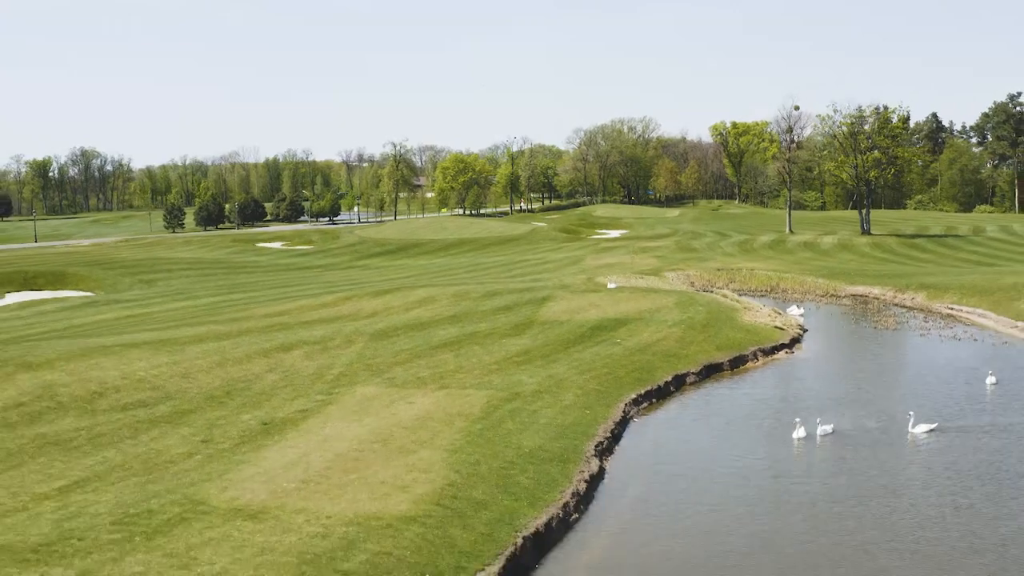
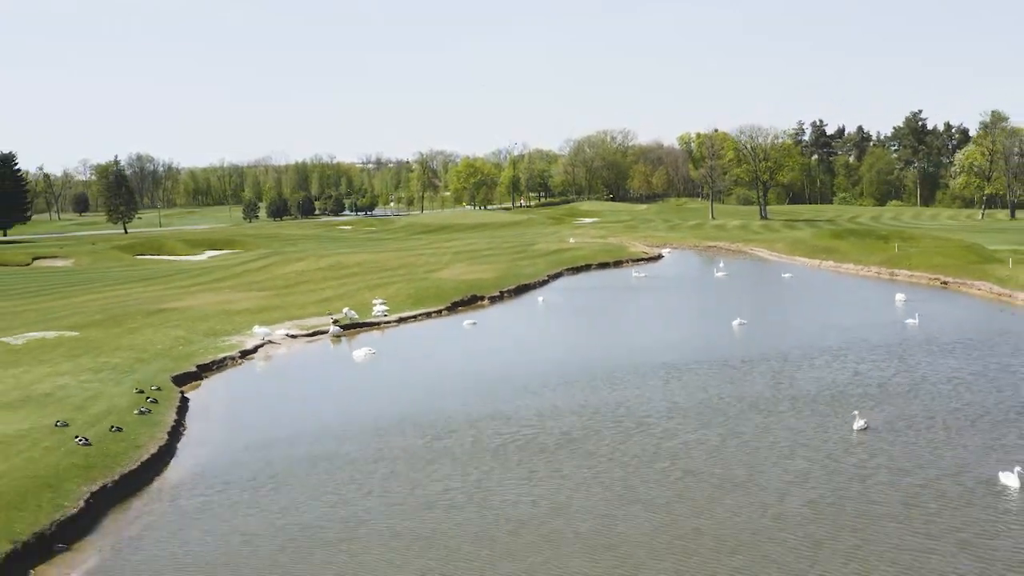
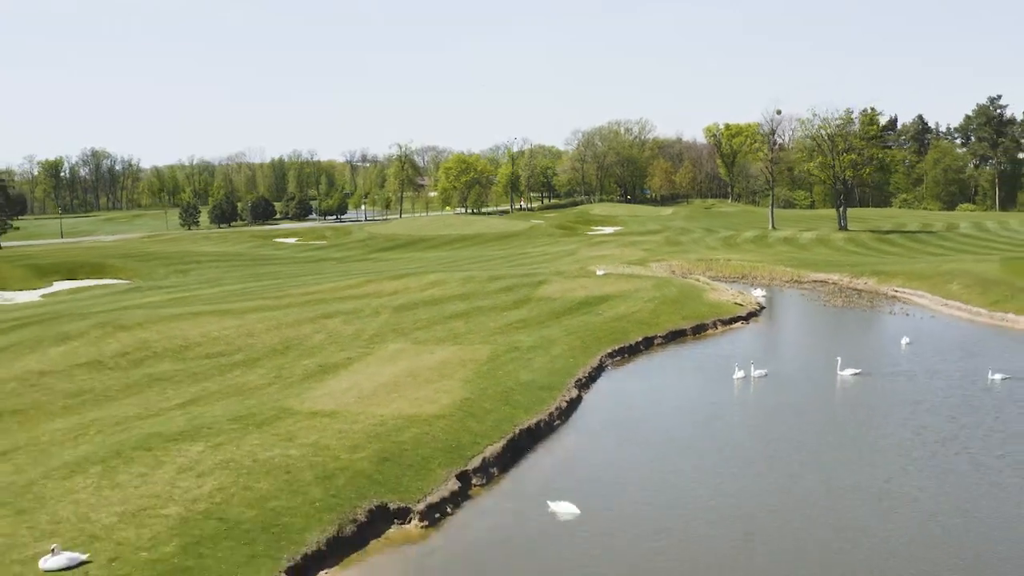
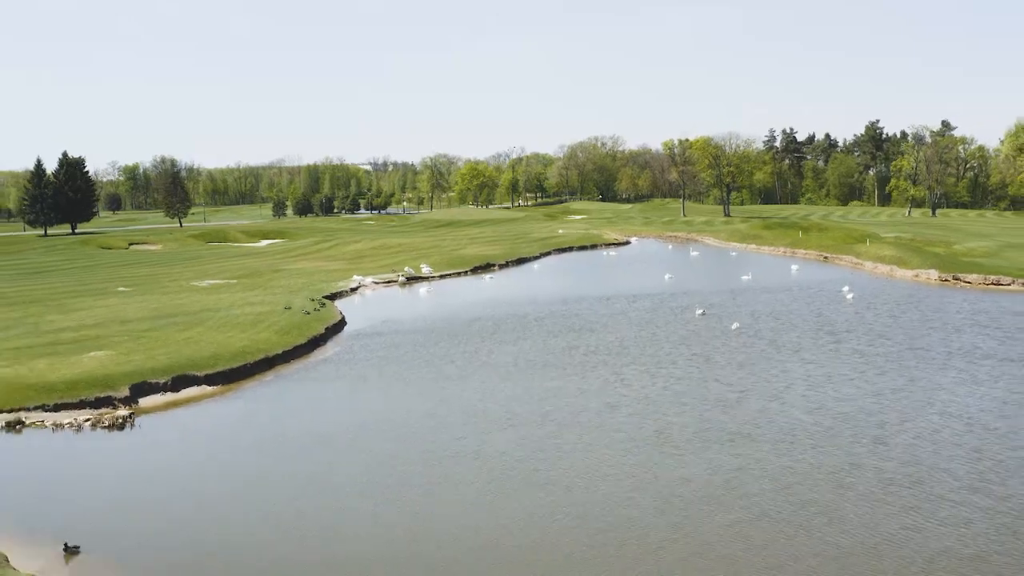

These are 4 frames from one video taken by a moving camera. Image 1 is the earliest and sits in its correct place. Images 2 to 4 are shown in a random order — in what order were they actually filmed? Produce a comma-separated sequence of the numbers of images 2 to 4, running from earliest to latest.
3, 2, 4
